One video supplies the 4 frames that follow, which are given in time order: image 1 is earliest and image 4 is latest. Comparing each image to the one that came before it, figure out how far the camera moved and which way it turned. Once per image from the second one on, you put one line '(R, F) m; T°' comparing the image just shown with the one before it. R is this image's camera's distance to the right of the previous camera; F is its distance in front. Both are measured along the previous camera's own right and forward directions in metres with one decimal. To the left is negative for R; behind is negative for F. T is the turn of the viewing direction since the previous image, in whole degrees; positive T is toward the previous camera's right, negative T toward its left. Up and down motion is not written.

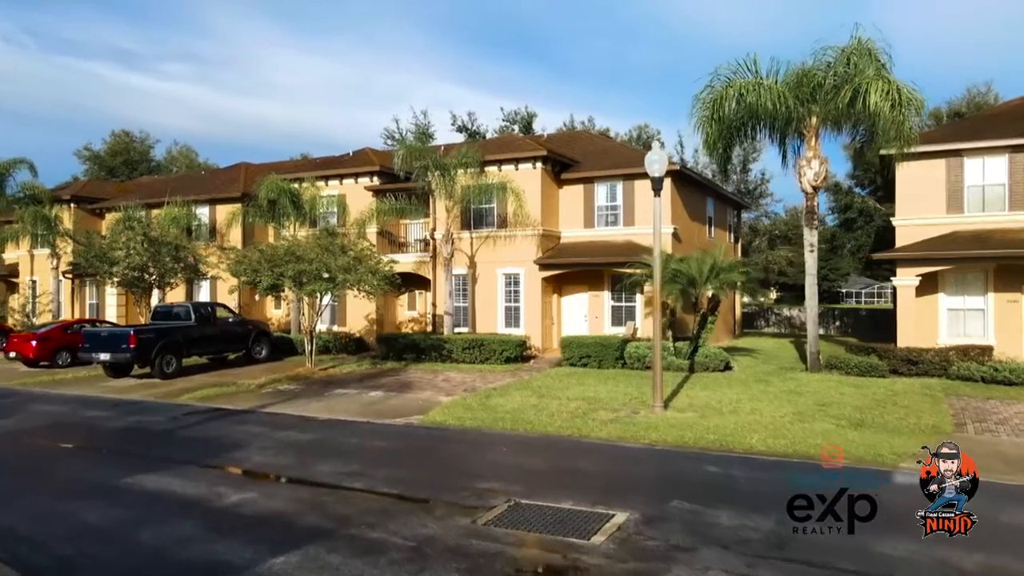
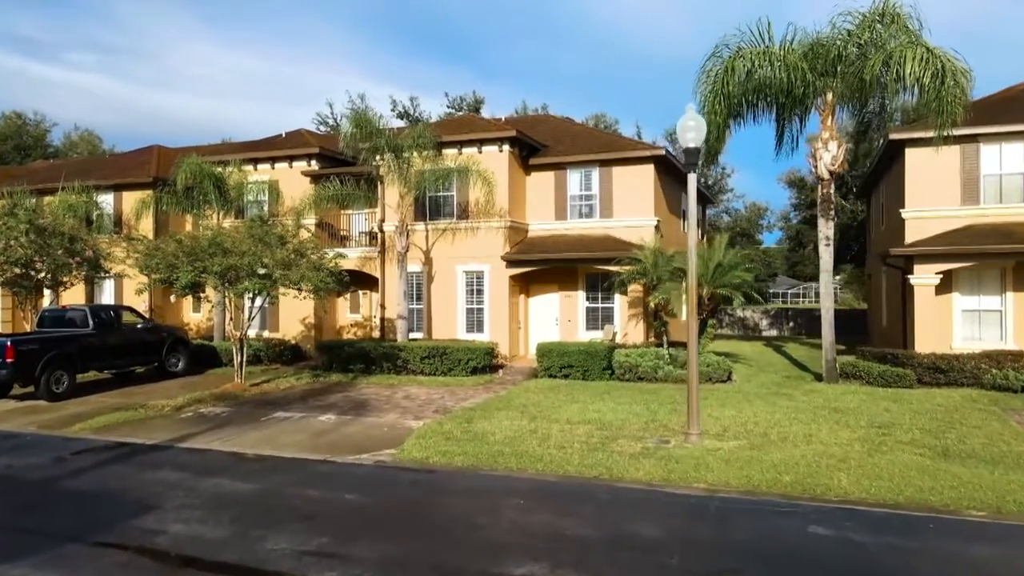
(-1.0, +2.8) m; +6°
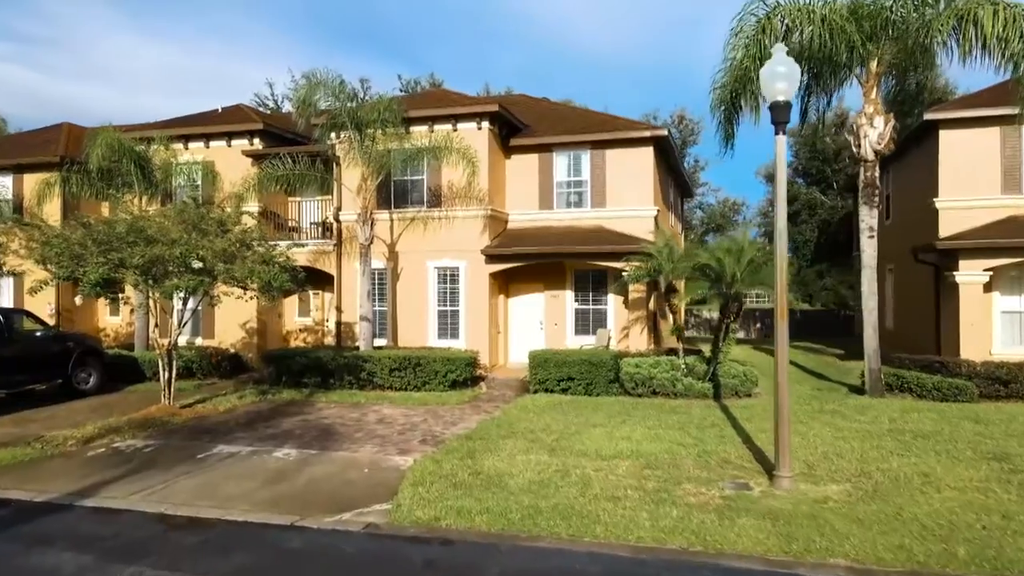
(-1.0, +2.7) m; +5°
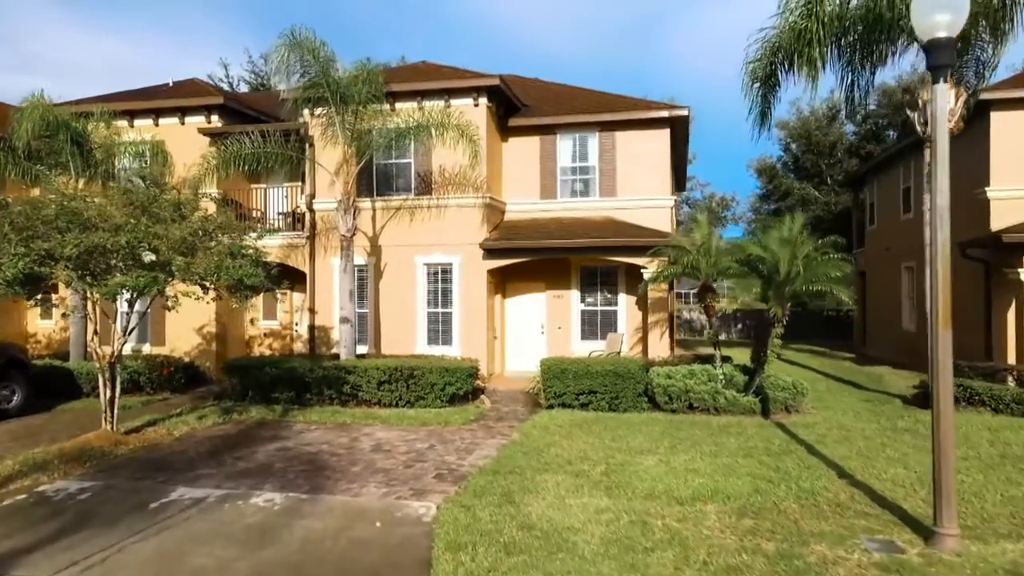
(-1.0, +2.1) m; +4°
